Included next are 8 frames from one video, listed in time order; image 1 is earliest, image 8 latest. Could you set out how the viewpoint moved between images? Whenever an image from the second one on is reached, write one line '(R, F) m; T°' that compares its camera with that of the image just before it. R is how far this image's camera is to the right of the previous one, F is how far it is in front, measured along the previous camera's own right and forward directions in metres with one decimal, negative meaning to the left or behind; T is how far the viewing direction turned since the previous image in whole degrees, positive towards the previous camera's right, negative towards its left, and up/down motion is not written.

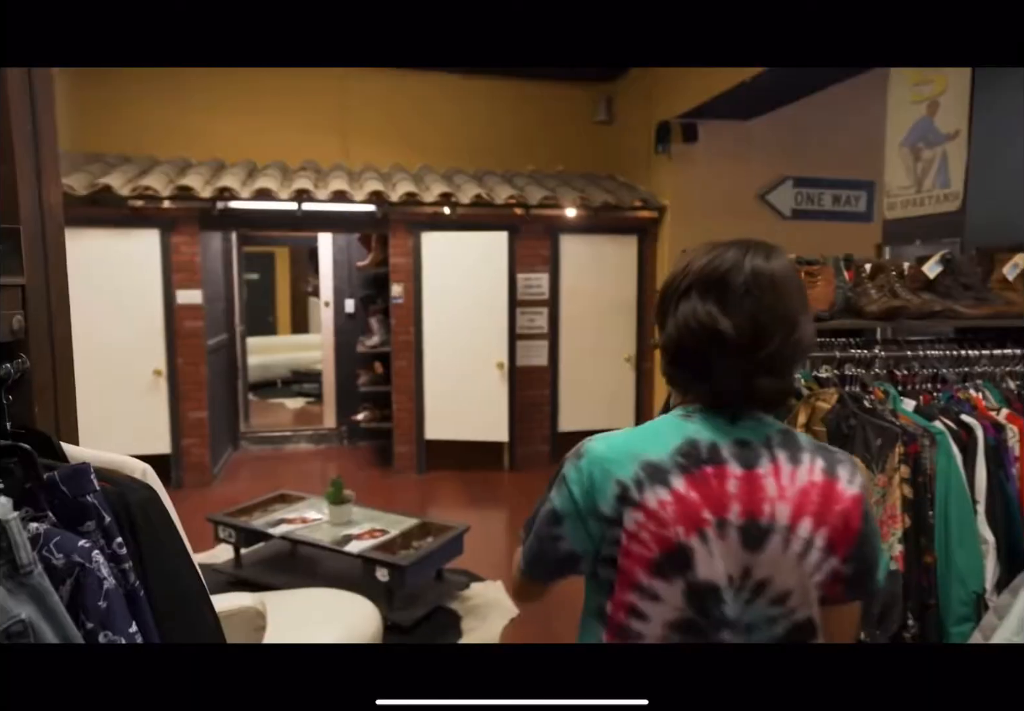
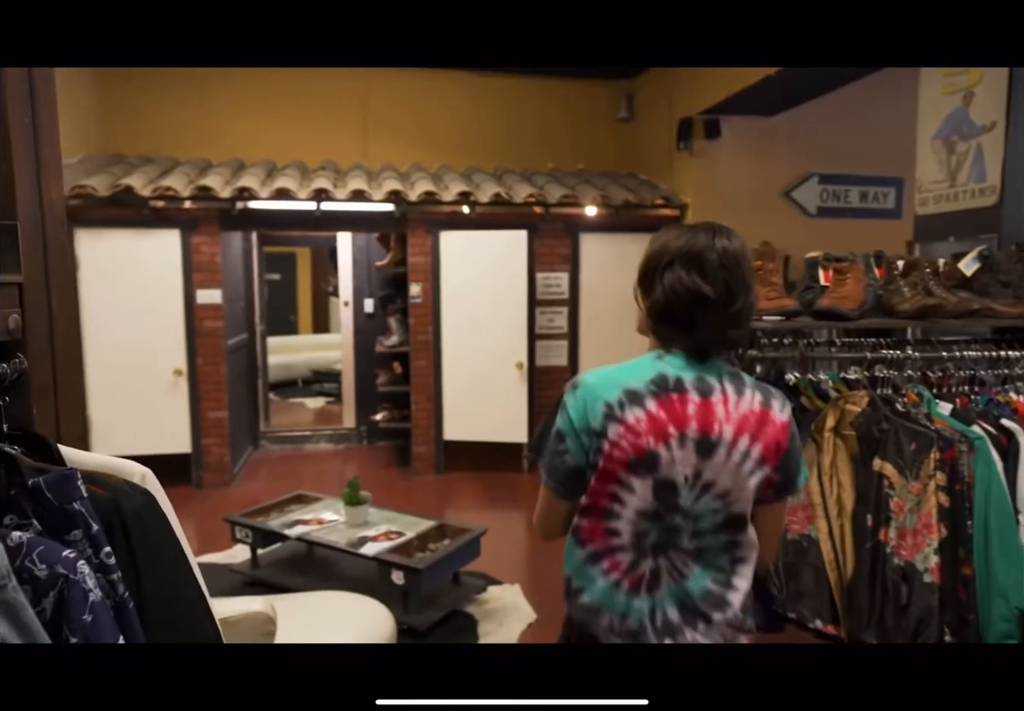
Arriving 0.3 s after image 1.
(0.0, +0.1) m; -2°
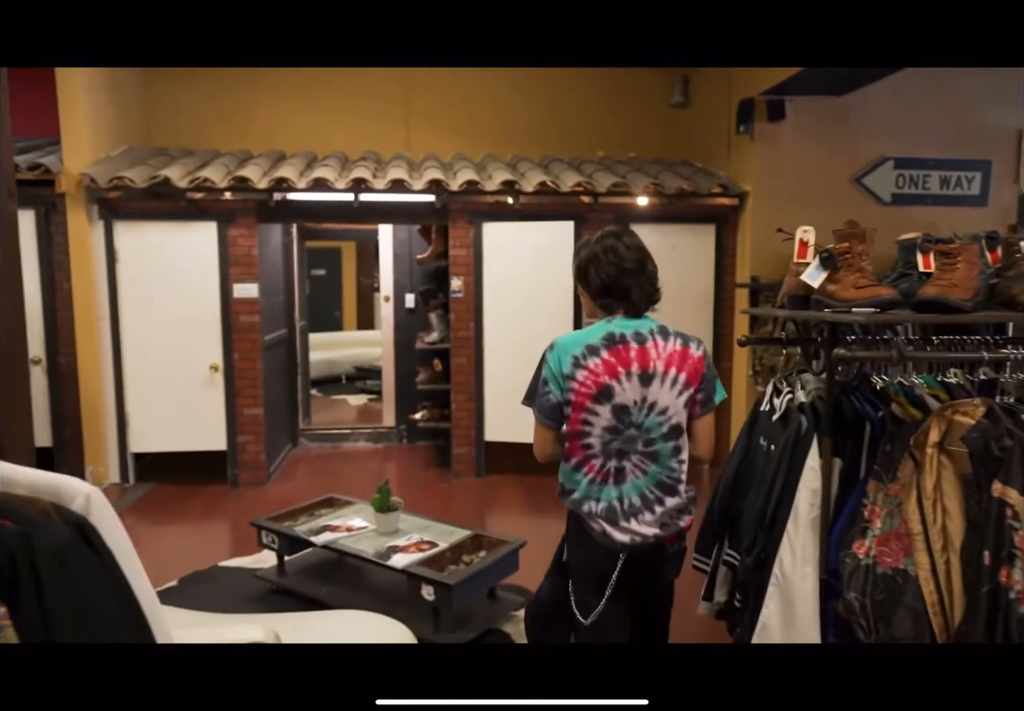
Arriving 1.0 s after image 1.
(0.0, +0.3) m; -4°
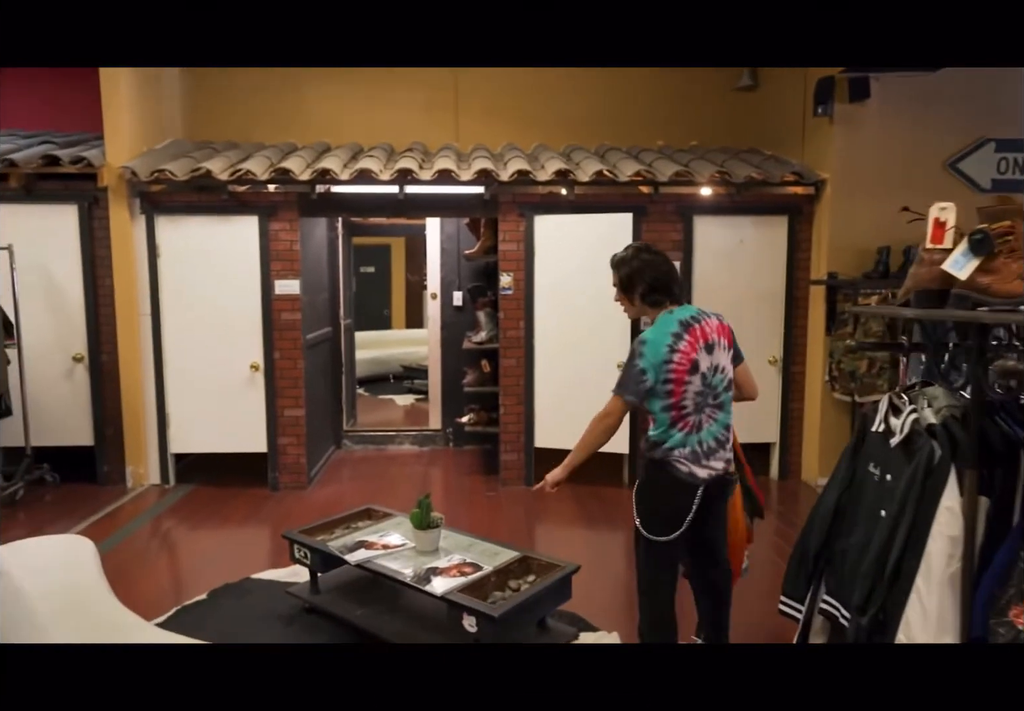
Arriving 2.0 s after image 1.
(0.0, +0.3) m; -4°
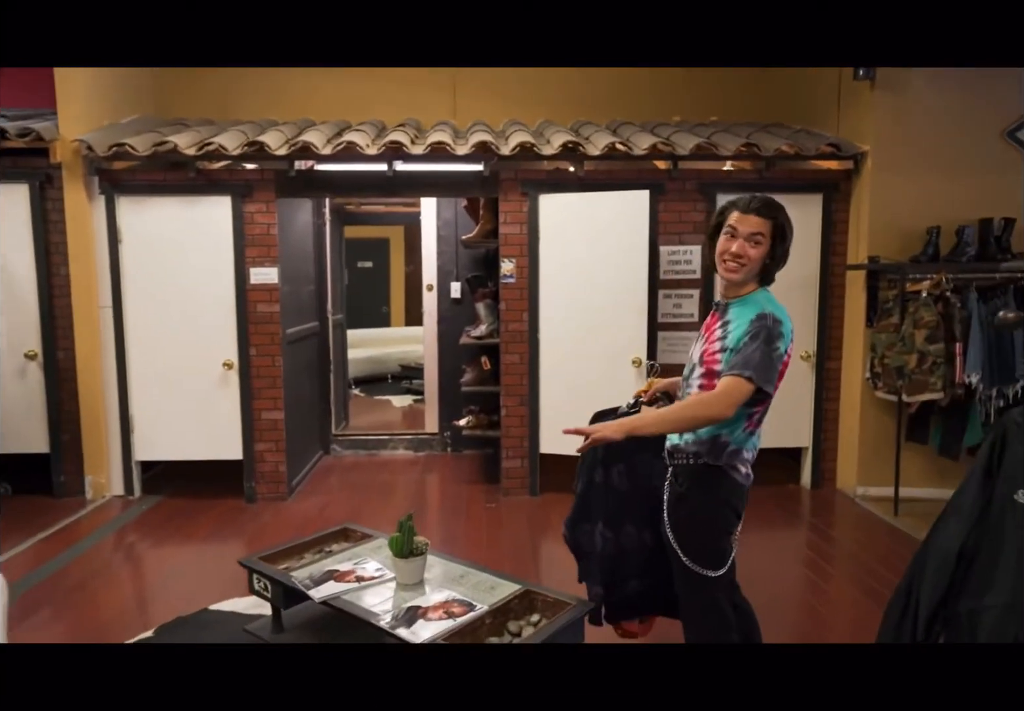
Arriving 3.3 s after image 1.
(0.0, +0.5) m; 0°
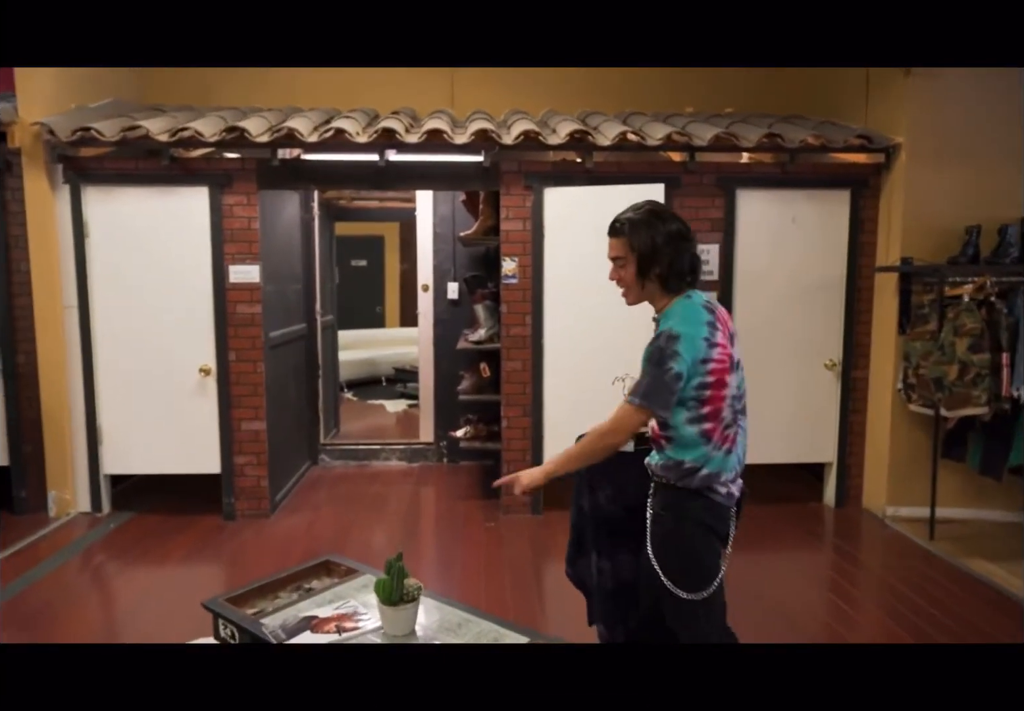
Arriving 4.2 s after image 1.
(0.0, +0.3) m; 0°
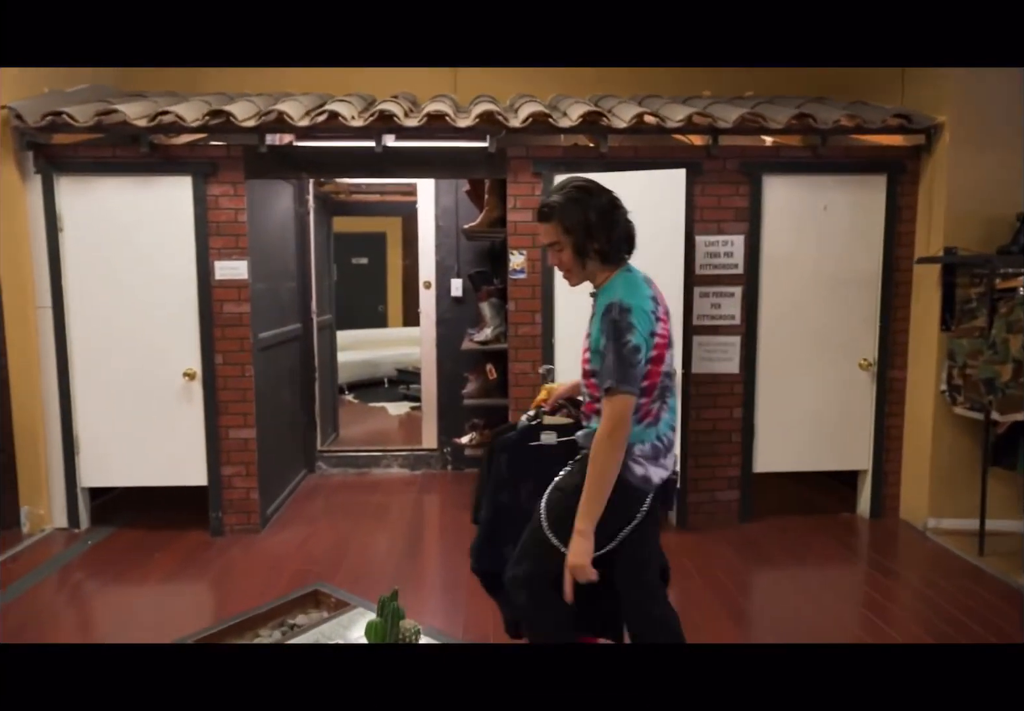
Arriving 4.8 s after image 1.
(0.0, +0.3) m; 0°
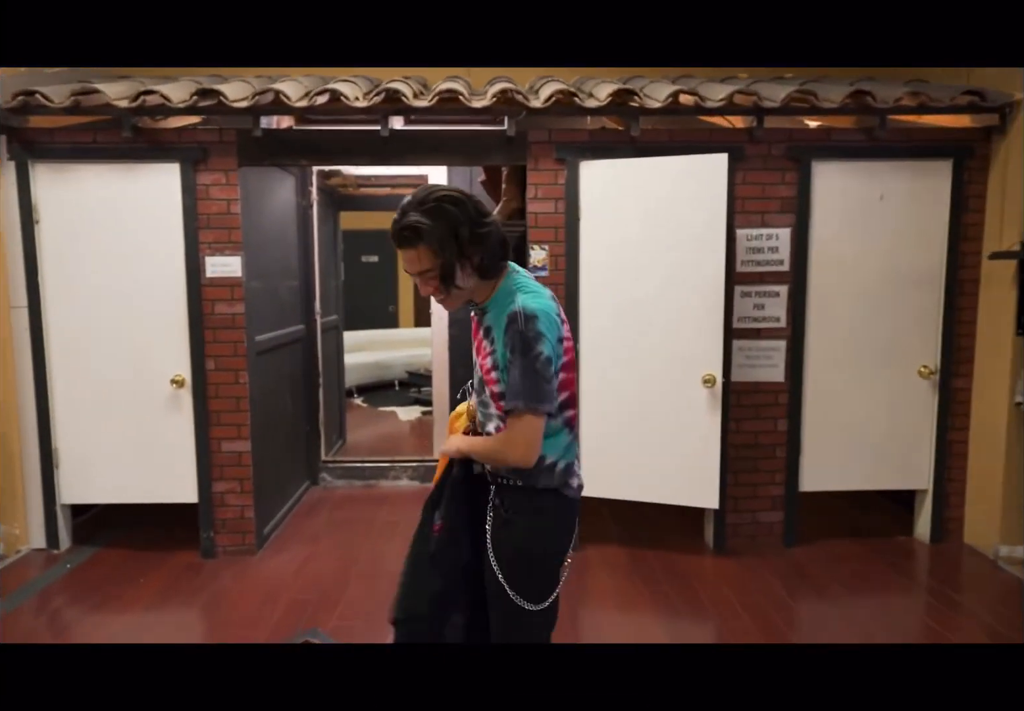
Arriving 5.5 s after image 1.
(0.0, +0.4) m; -1°
